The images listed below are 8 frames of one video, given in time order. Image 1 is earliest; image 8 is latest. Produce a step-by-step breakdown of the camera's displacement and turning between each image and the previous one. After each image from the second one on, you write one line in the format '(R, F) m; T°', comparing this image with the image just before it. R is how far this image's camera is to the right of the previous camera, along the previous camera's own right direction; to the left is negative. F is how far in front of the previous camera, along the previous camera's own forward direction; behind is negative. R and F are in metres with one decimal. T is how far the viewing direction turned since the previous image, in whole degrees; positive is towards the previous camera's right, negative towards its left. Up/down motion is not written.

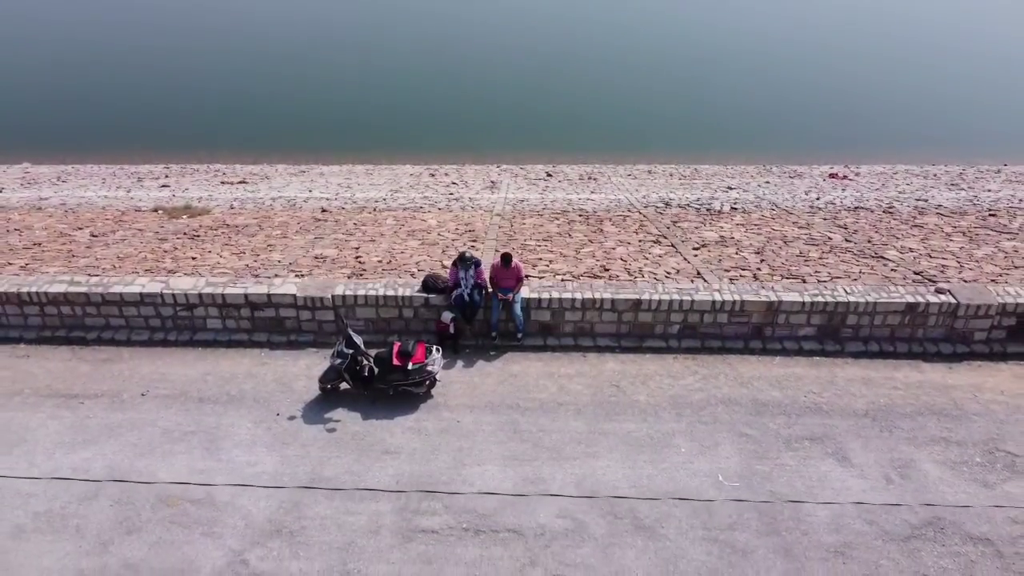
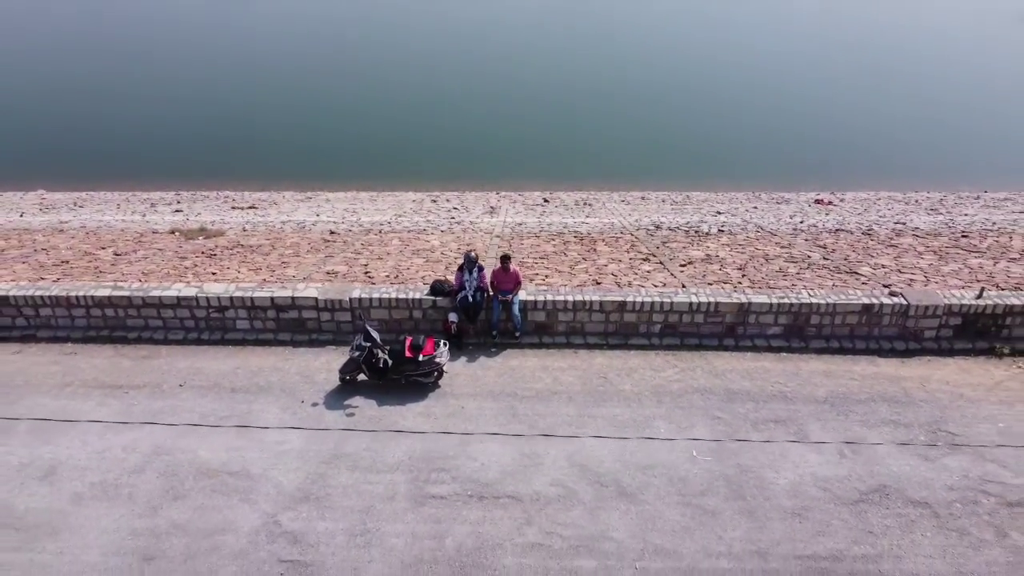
(0.0, -0.7) m; 0°
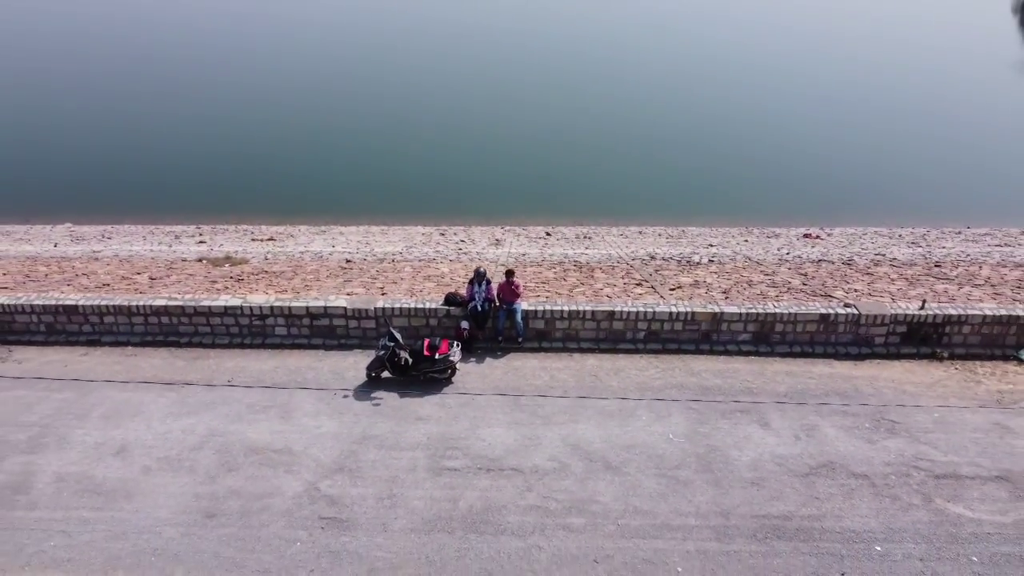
(0.0, -1.0) m; 0°
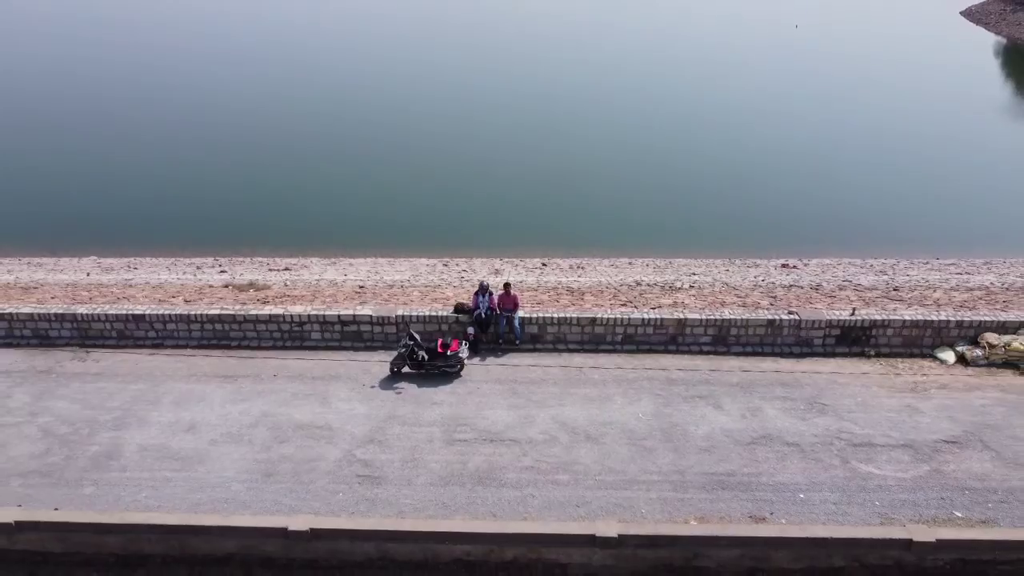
(0.0, -1.5) m; 0°
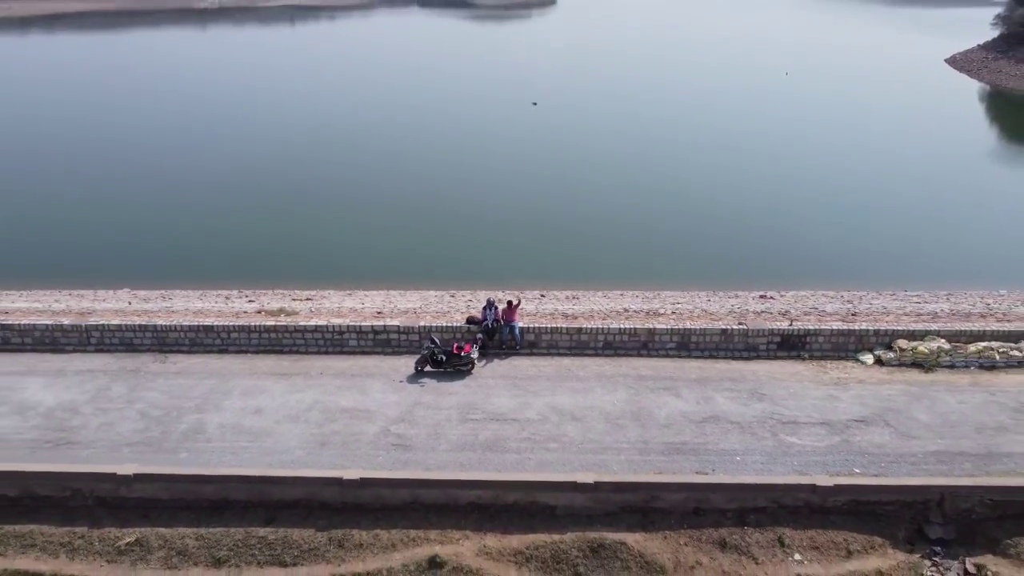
(0.0, -2.1) m; 0°
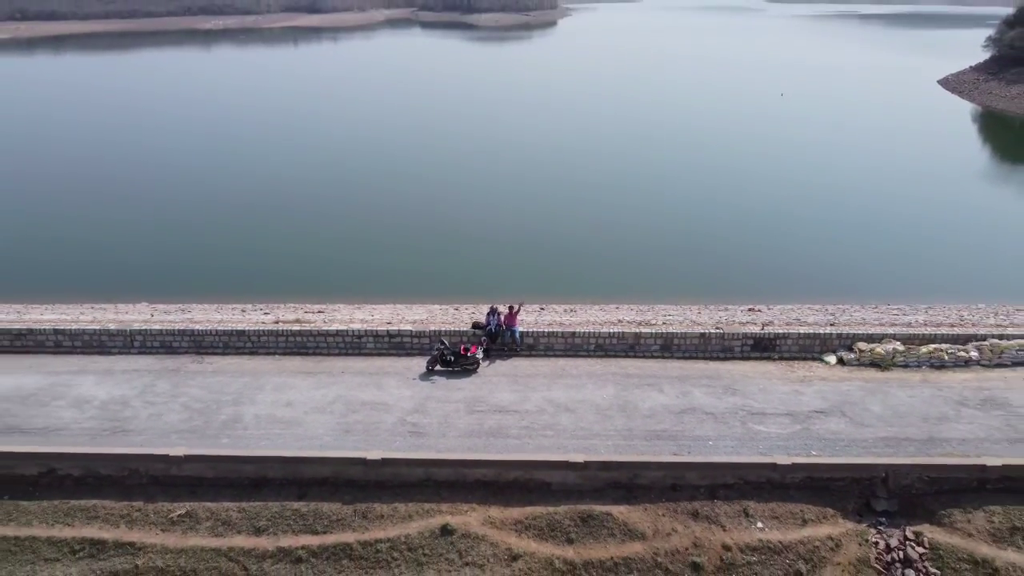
(0.0, -1.3) m; 0°
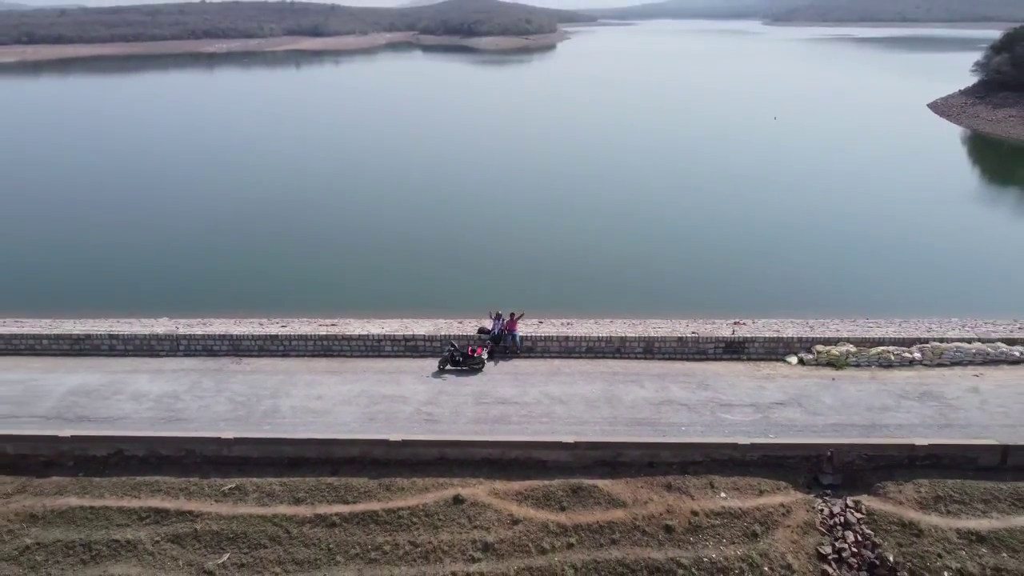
(0.0, -1.7) m; 0°
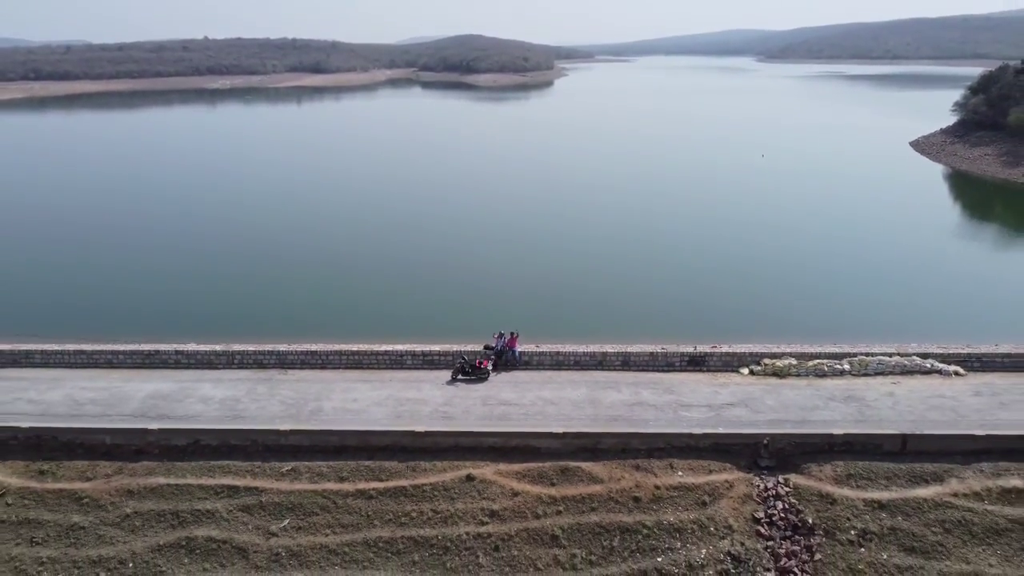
(-0.1, -3.0) m; 0°
